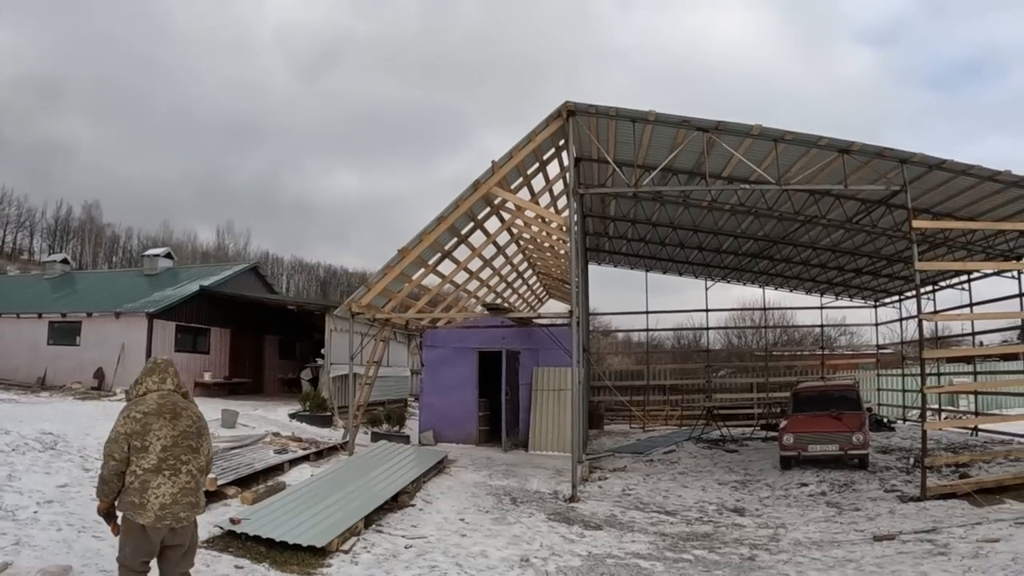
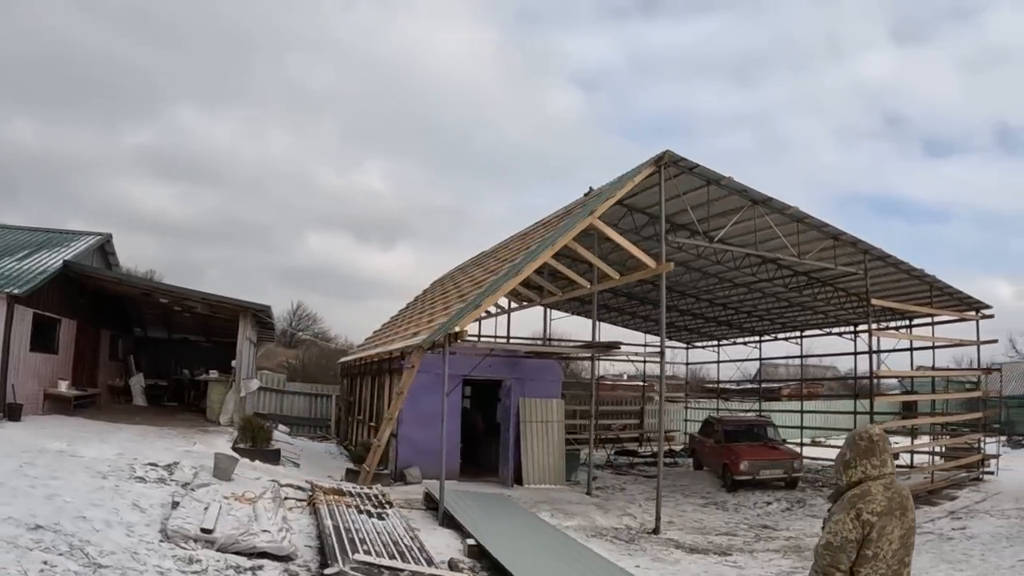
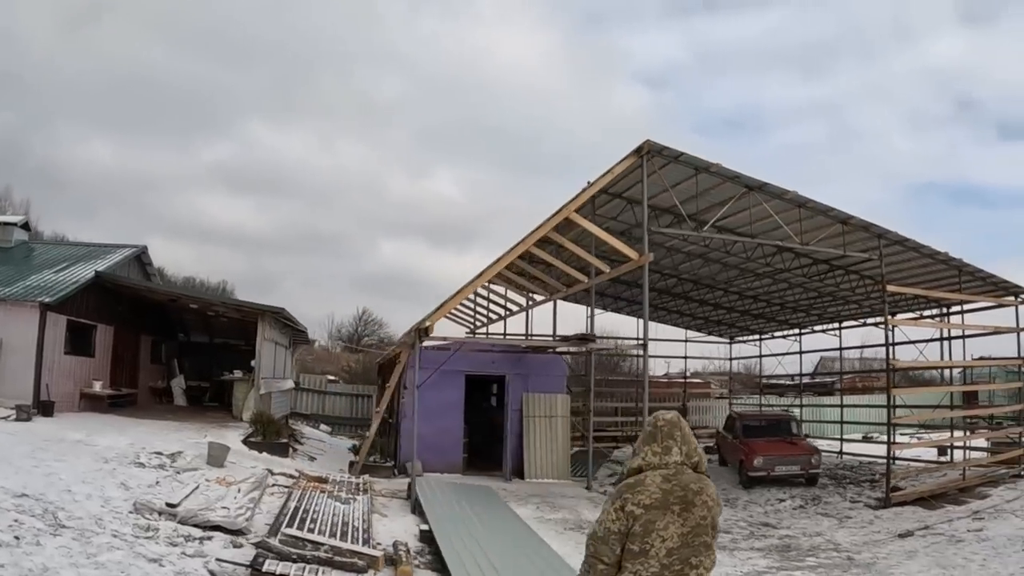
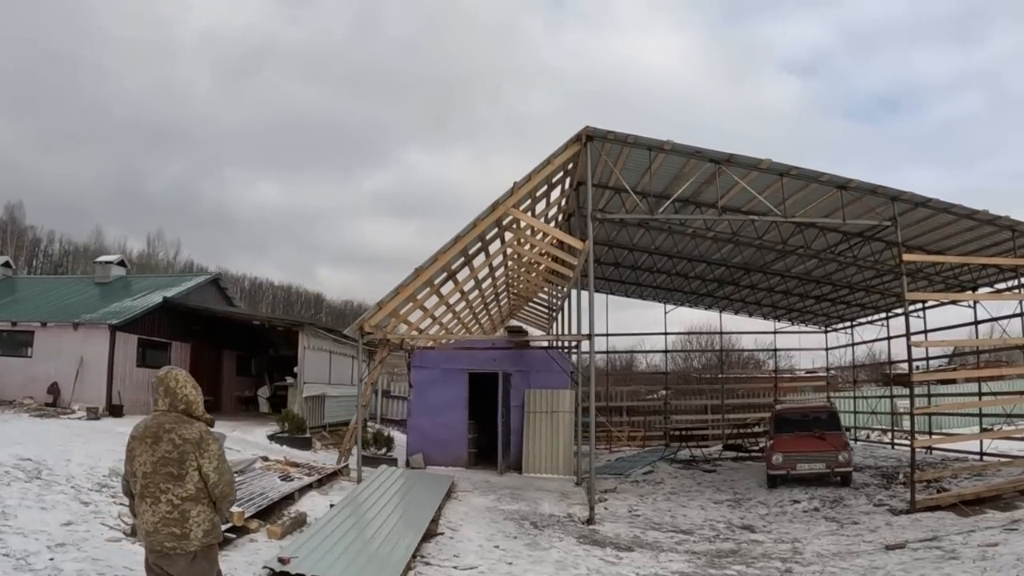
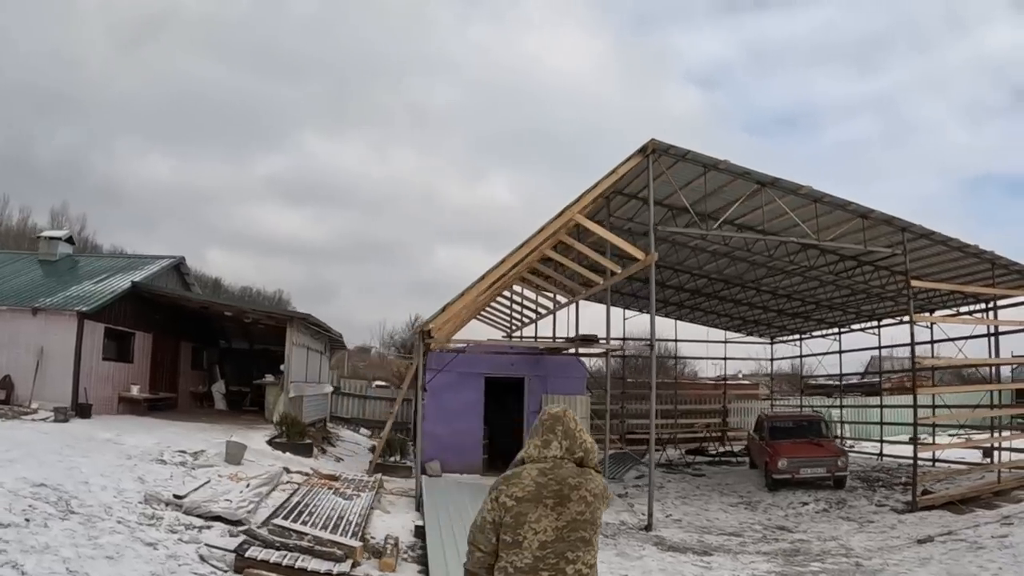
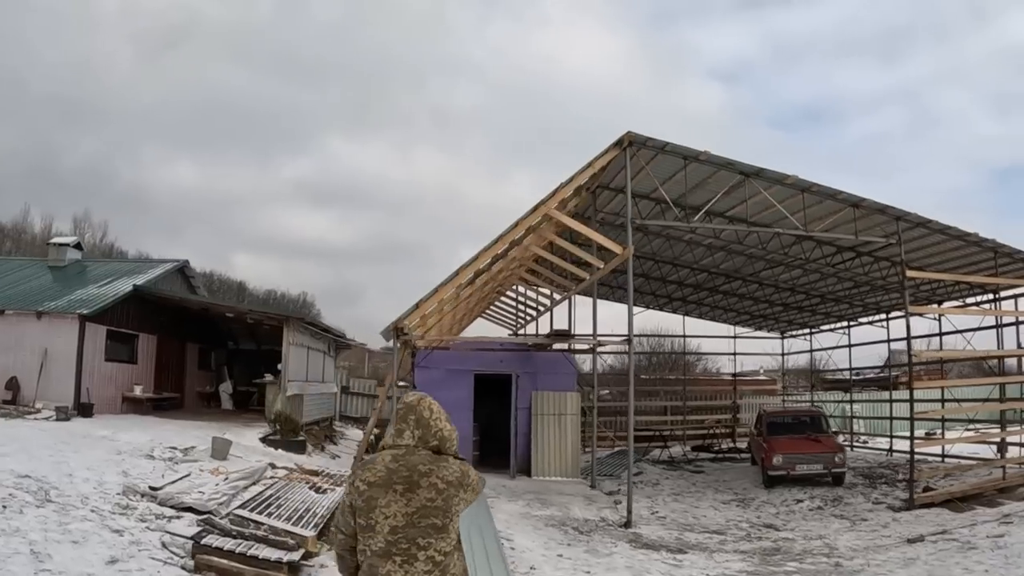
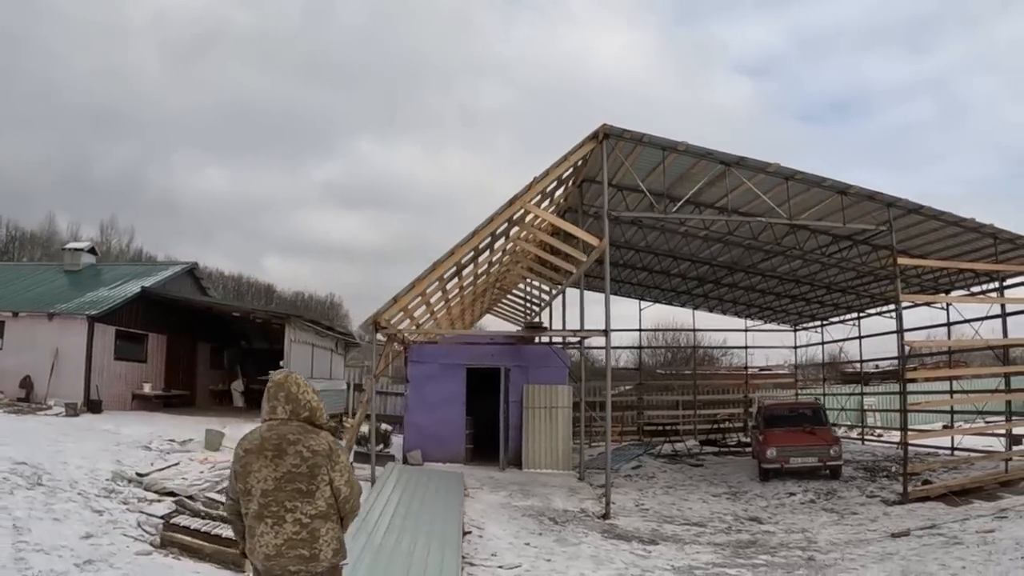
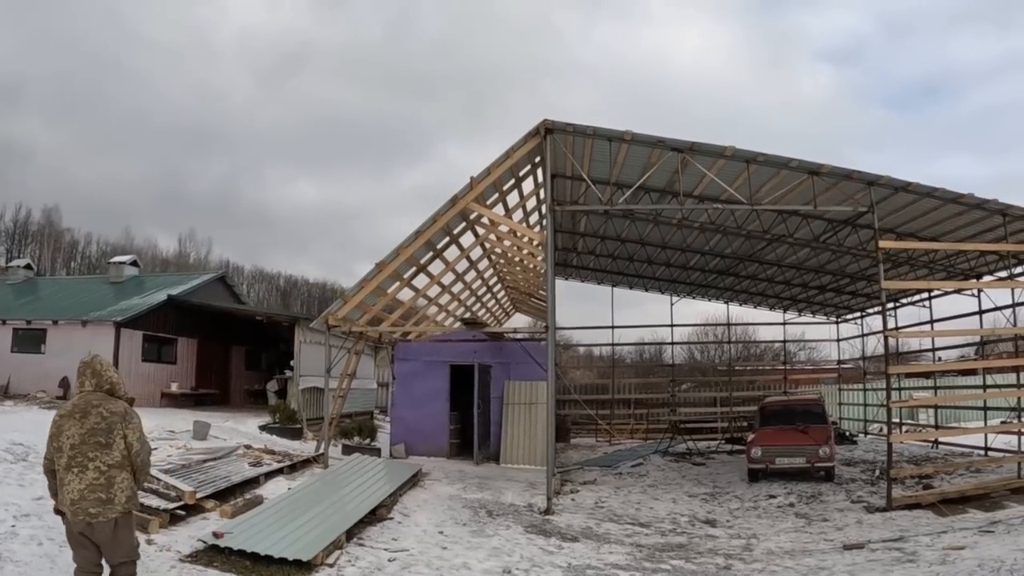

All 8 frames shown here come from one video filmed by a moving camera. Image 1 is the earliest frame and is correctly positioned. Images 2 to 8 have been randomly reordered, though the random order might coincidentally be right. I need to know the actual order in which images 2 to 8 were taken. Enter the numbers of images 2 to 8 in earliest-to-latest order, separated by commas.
8, 4, 7, 6, 5, 3, 2
